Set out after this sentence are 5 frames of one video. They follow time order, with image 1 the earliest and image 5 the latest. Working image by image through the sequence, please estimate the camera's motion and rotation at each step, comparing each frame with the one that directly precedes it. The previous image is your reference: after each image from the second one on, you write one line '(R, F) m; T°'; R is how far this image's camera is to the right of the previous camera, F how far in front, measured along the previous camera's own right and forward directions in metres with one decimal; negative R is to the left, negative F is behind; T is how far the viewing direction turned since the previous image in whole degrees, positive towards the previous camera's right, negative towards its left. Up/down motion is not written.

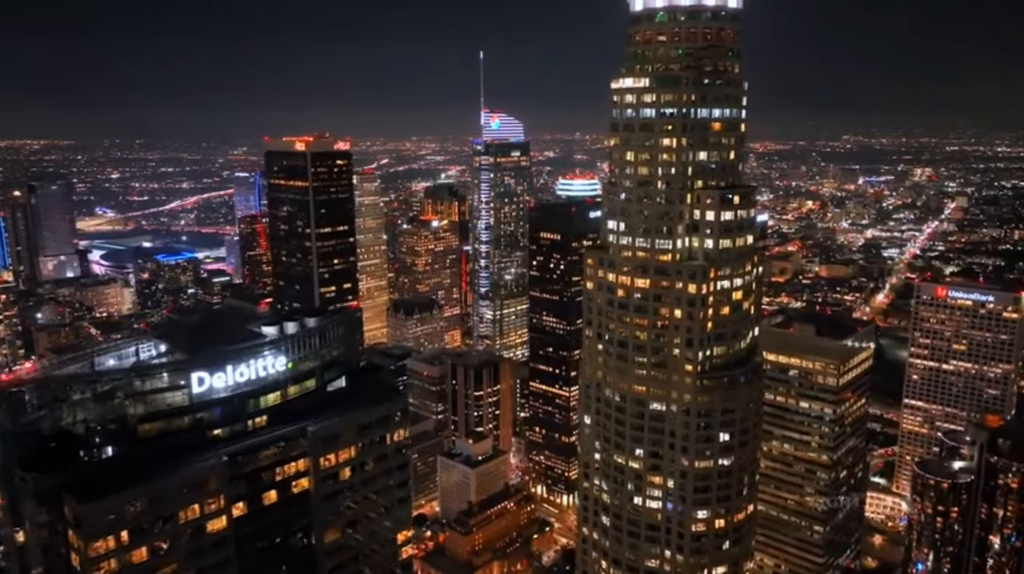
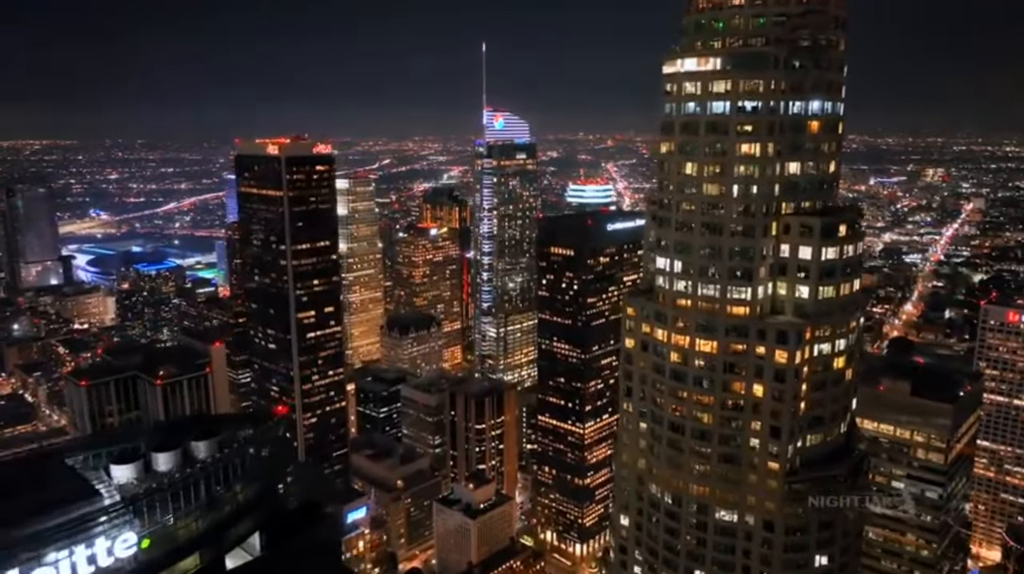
(-0.3, +10.0) m; 0°
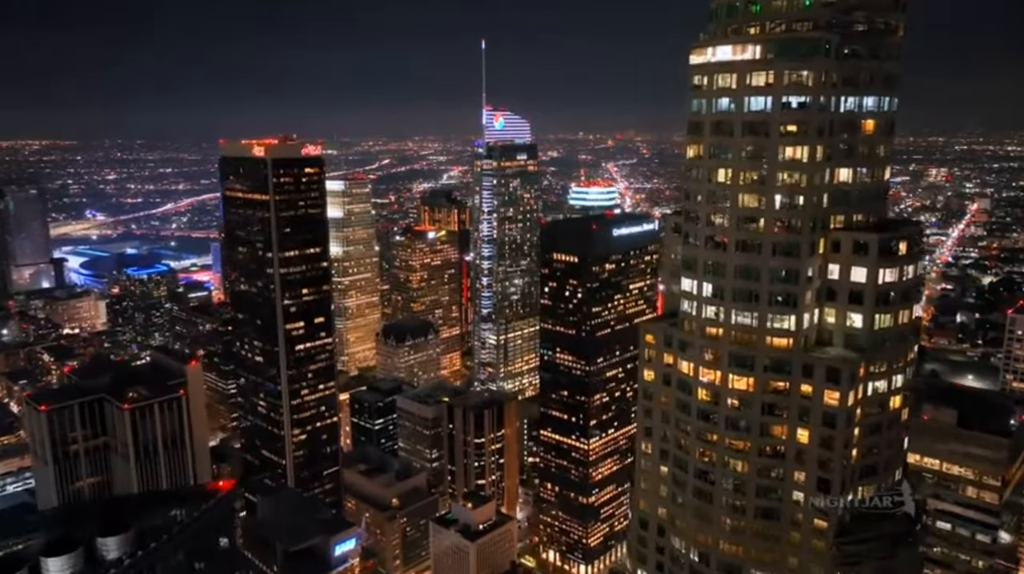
(0.0, +3.6) m; 0°
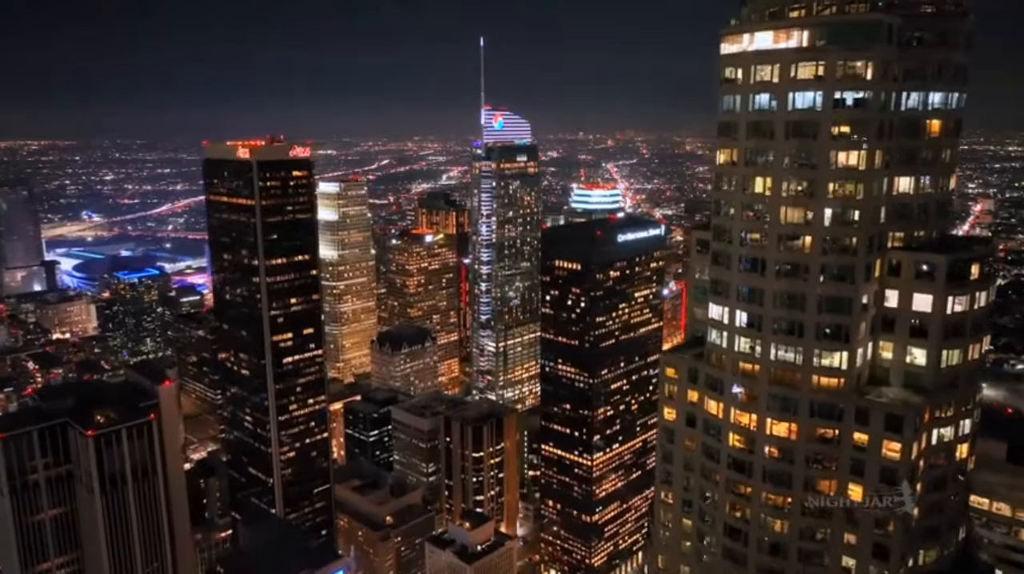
(0.0, +3.2) m; 0°
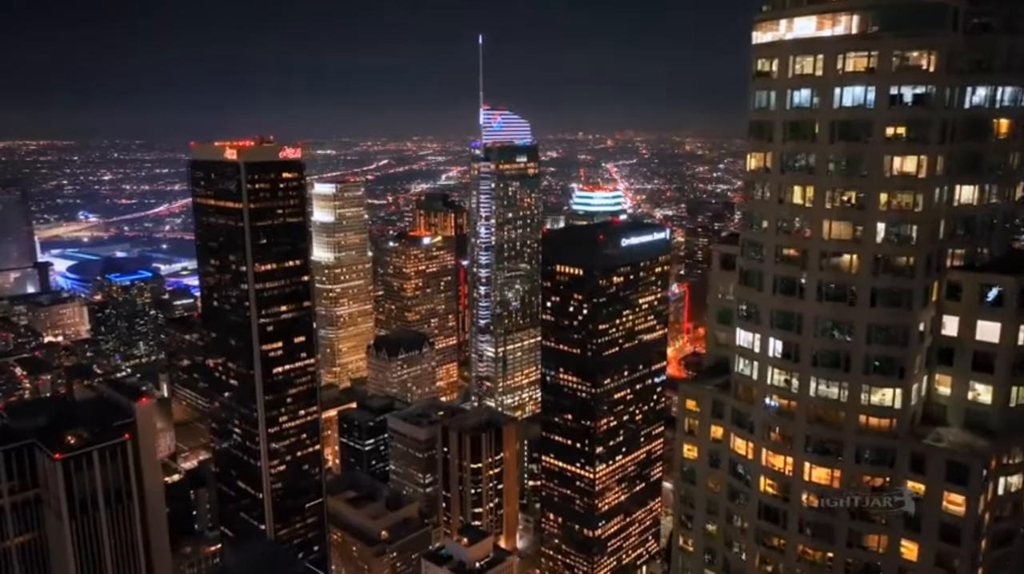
(0.0, +2.4) m; 0°
